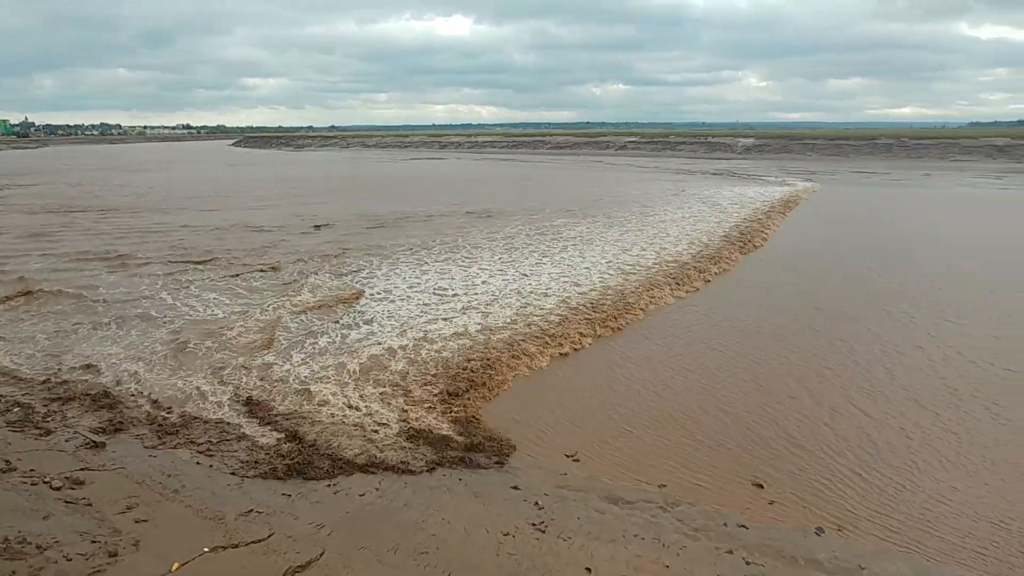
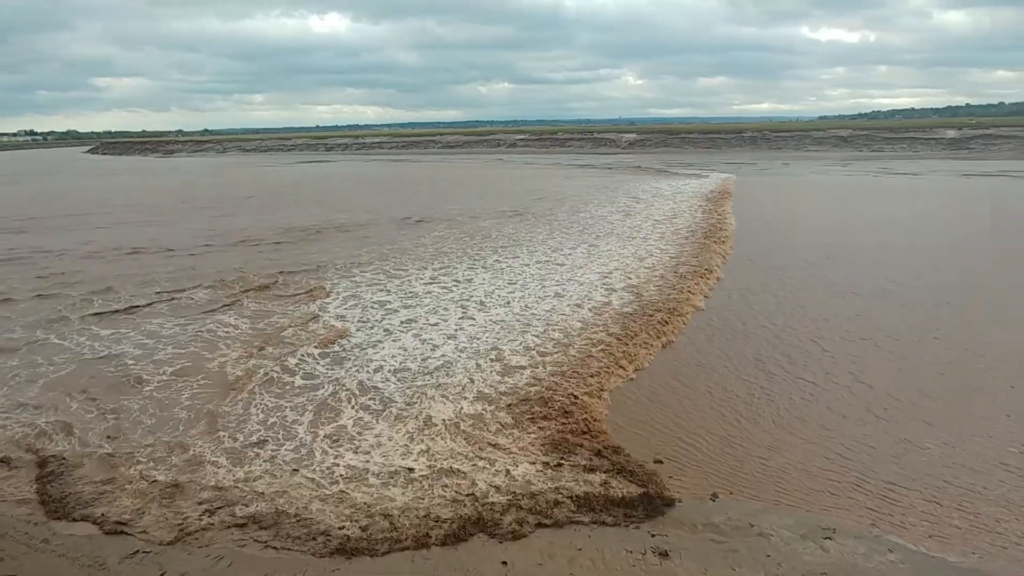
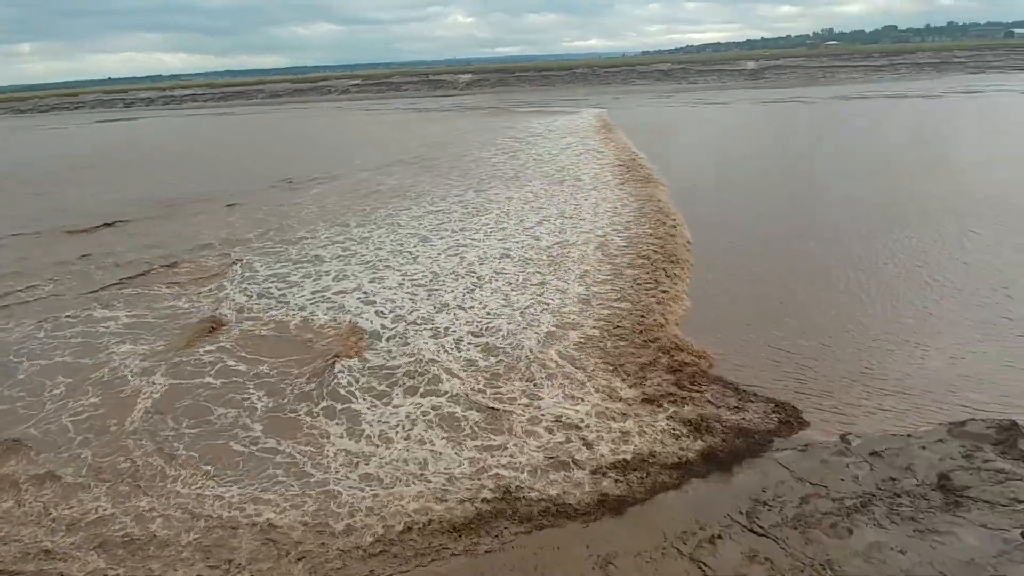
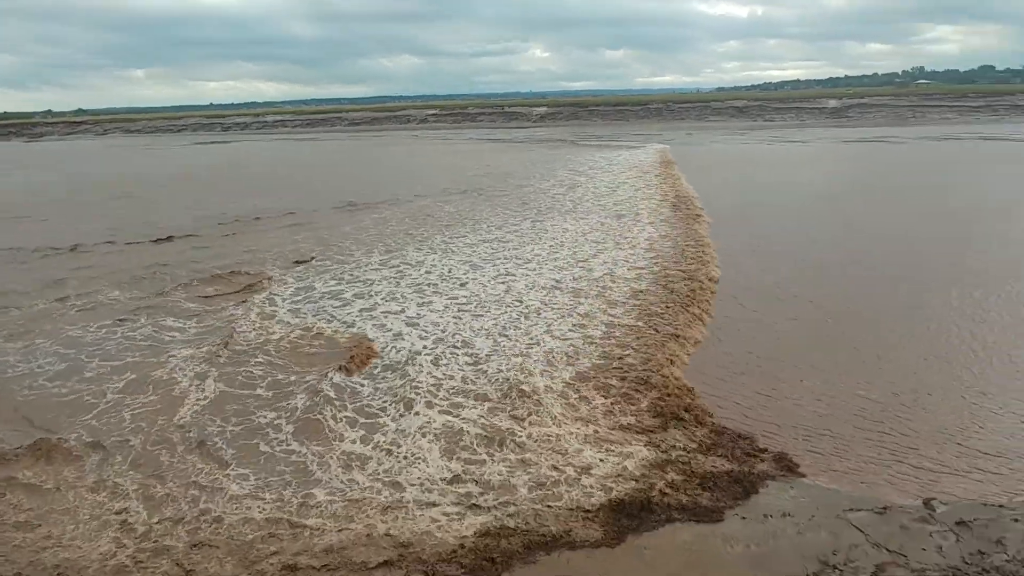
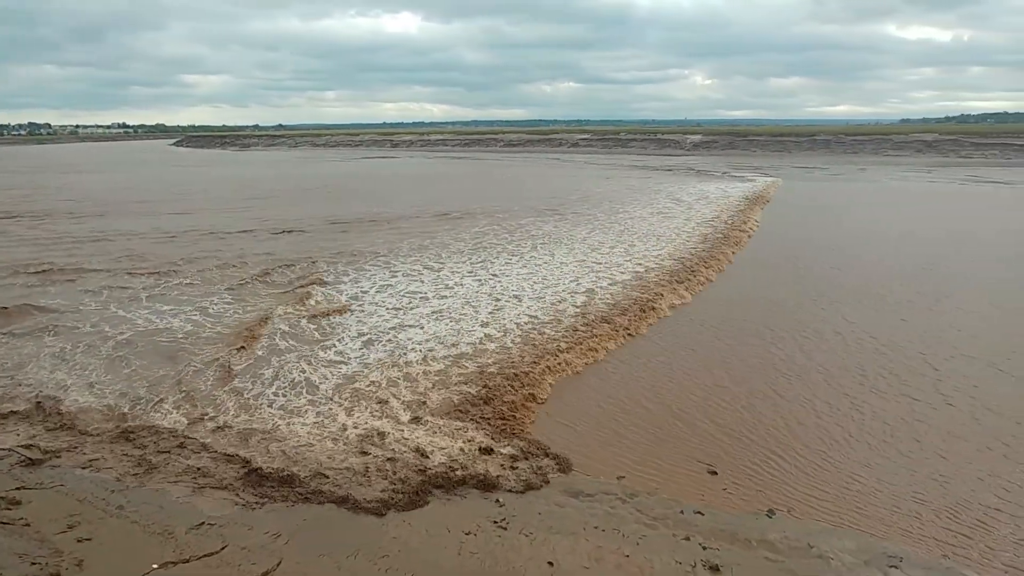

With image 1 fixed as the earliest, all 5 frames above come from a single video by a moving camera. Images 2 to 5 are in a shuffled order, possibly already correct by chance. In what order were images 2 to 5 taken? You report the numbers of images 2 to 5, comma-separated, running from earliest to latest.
5, 2, 4, 3
